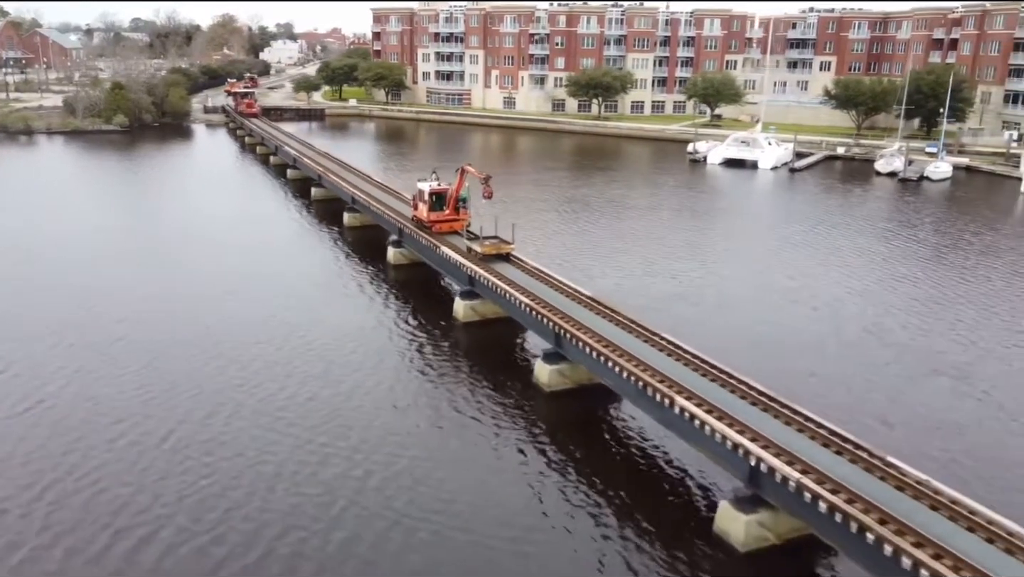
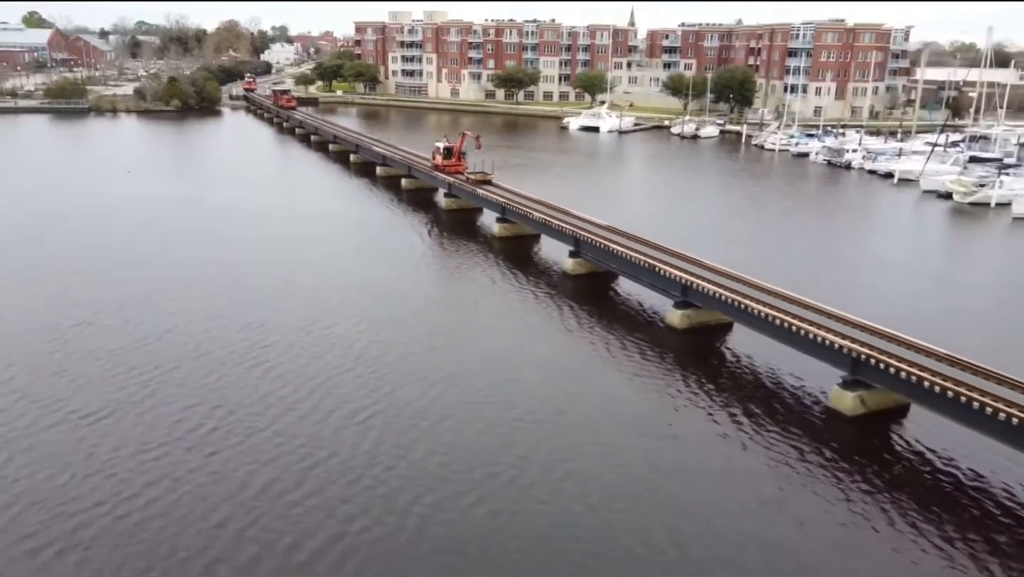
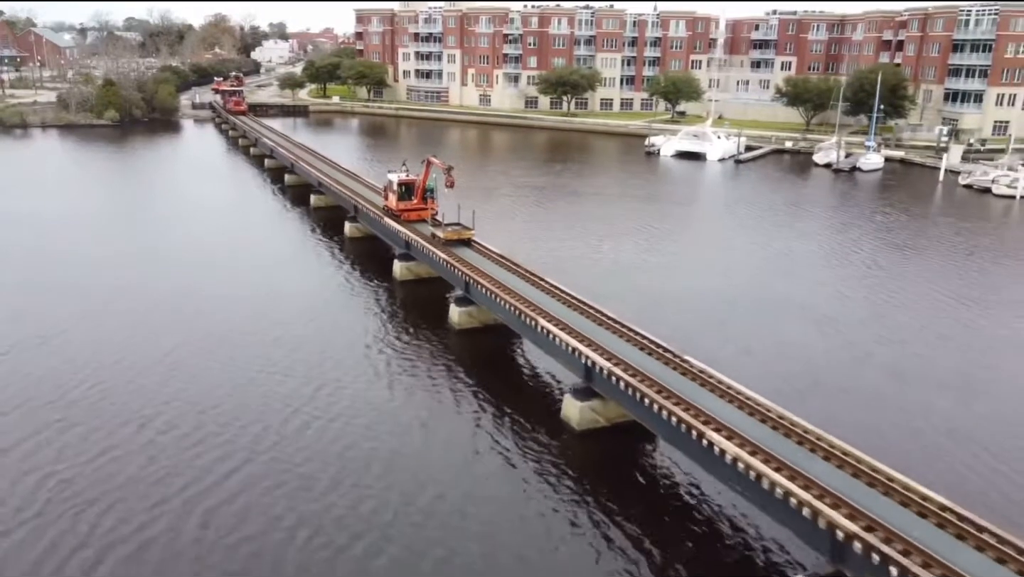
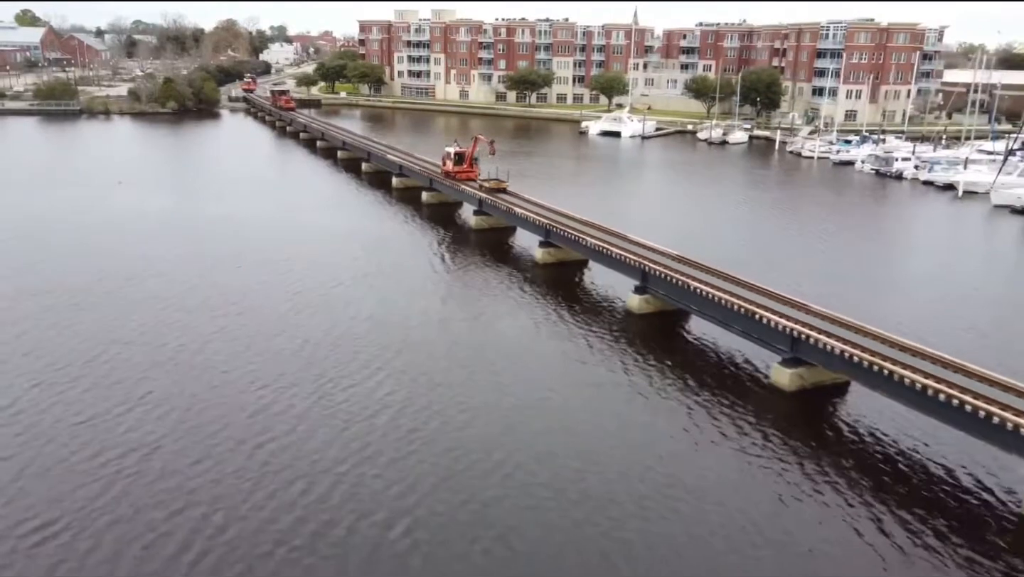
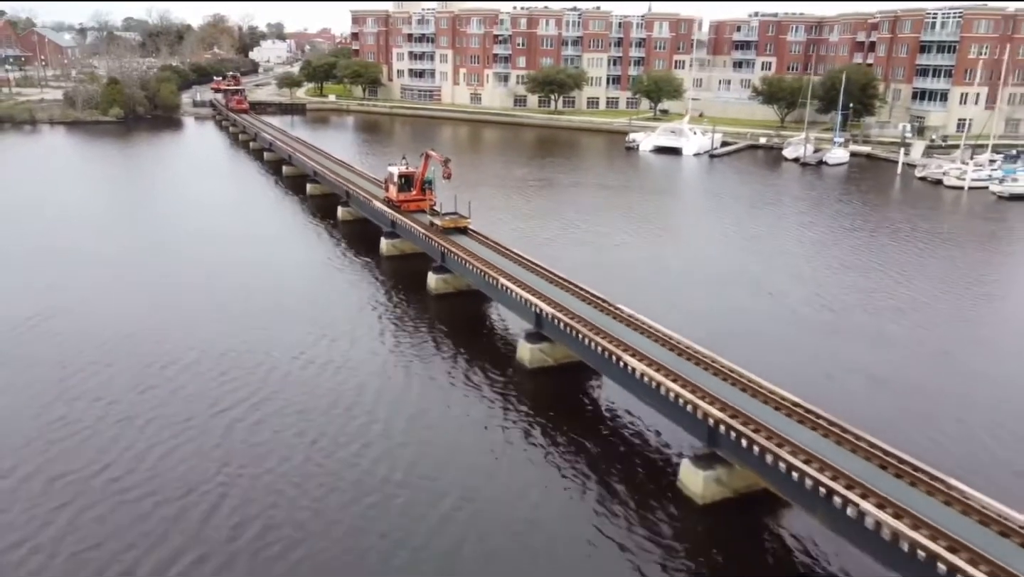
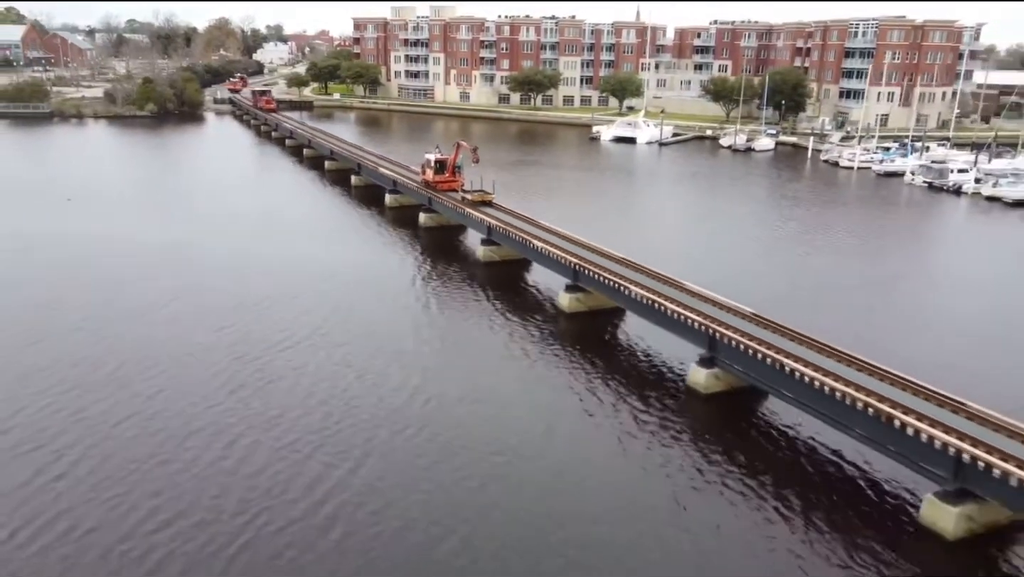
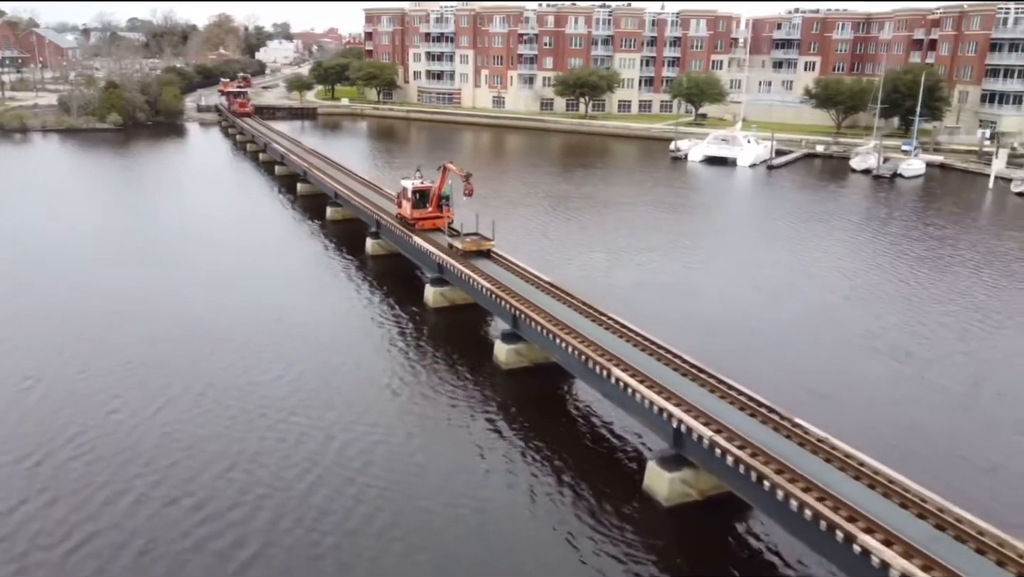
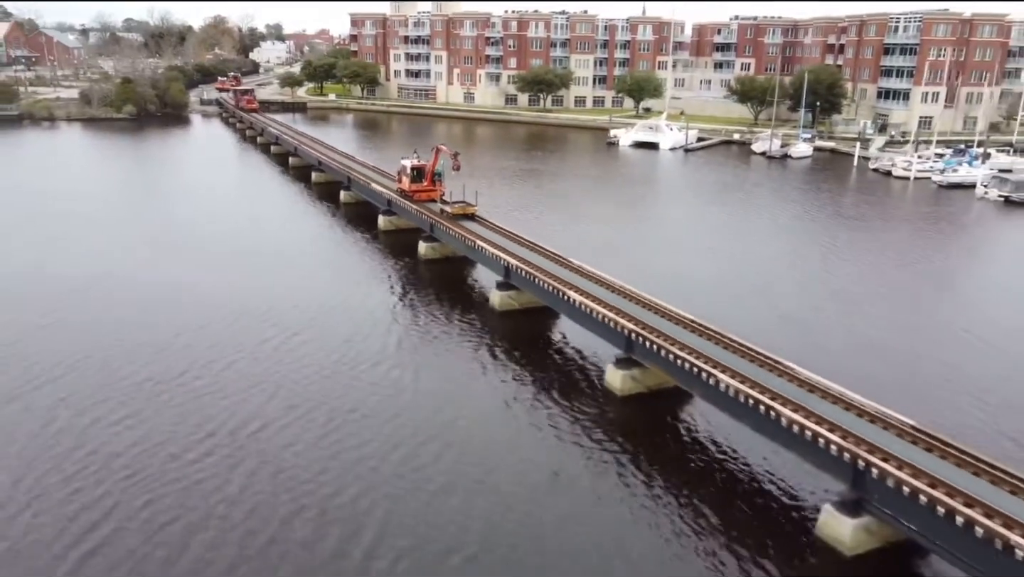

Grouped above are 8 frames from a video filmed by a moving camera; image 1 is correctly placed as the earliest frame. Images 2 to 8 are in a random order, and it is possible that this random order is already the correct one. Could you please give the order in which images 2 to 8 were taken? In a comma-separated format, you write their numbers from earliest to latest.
7, 3, 5, 8, 6, 4, 2
